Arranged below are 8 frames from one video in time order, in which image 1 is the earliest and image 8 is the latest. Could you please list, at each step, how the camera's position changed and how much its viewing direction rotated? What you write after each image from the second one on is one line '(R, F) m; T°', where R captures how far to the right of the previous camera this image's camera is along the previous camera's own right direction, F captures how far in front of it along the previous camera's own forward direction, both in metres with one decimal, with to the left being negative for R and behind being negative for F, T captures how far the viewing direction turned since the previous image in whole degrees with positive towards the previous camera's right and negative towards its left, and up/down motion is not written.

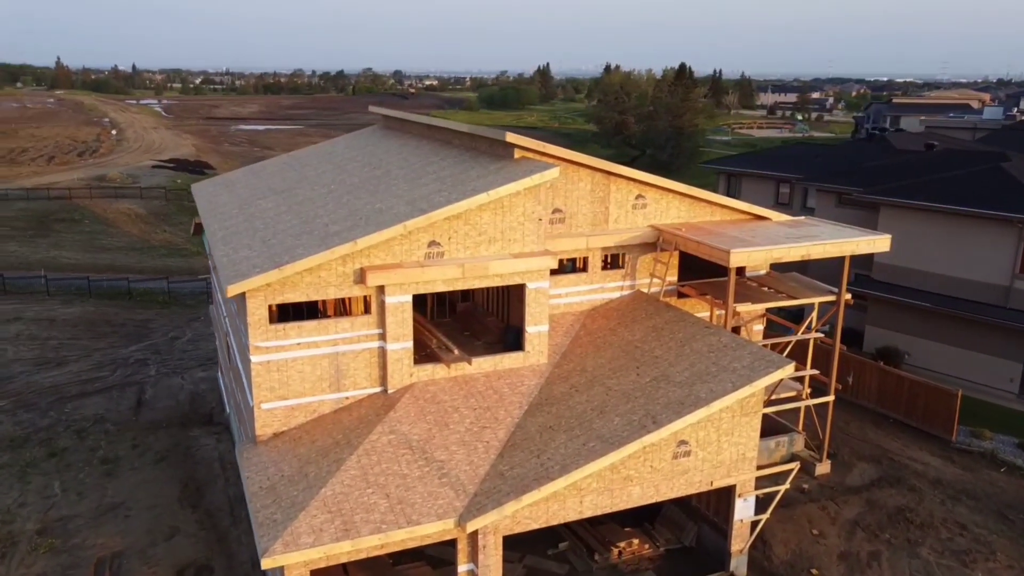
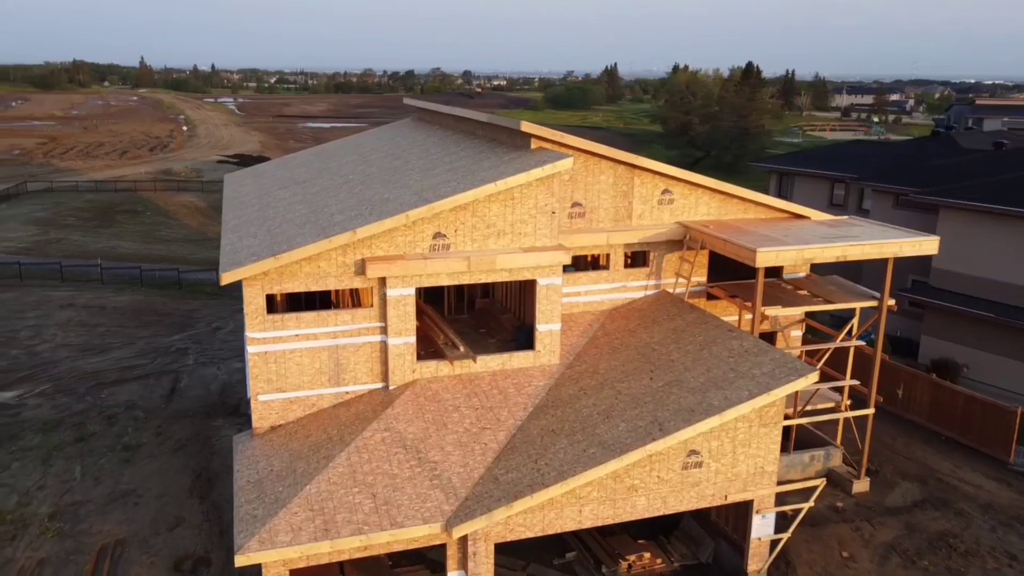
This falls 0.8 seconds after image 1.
(+1.1, +0.8) m; -4°
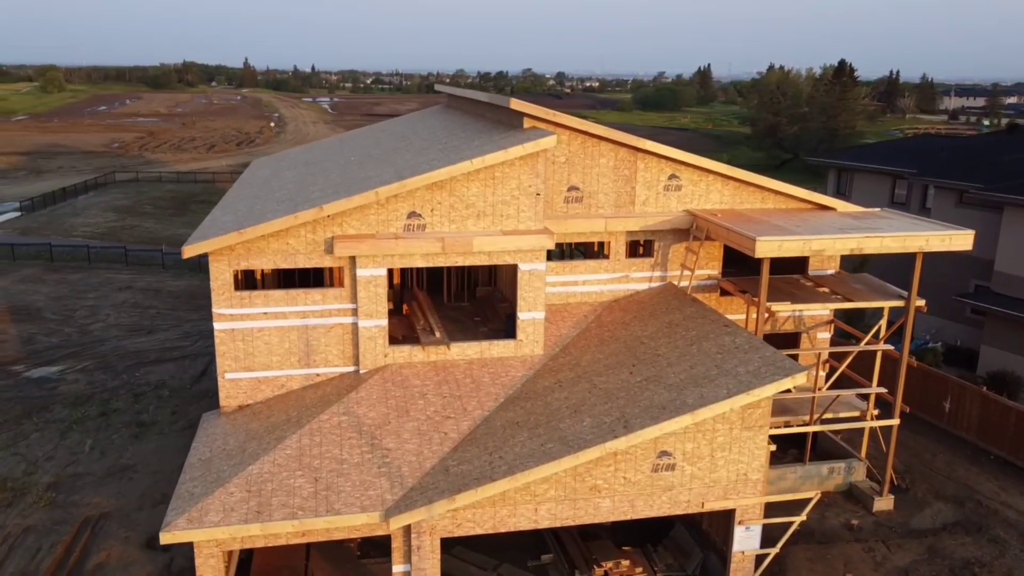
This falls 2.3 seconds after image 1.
(+2.1, +1.0) m; -6°
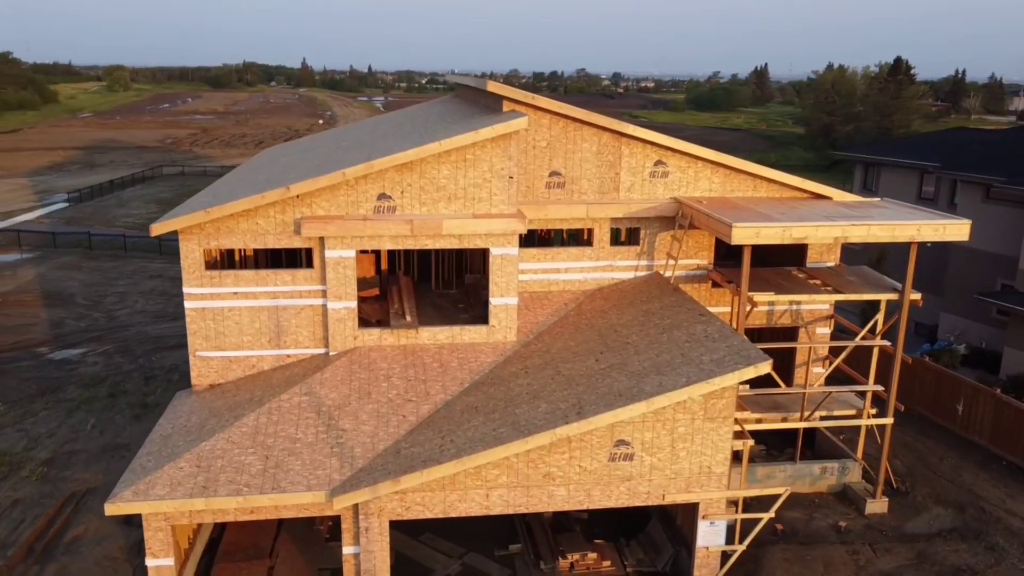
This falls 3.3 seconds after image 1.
(+1.6, +0.3) m; -4°
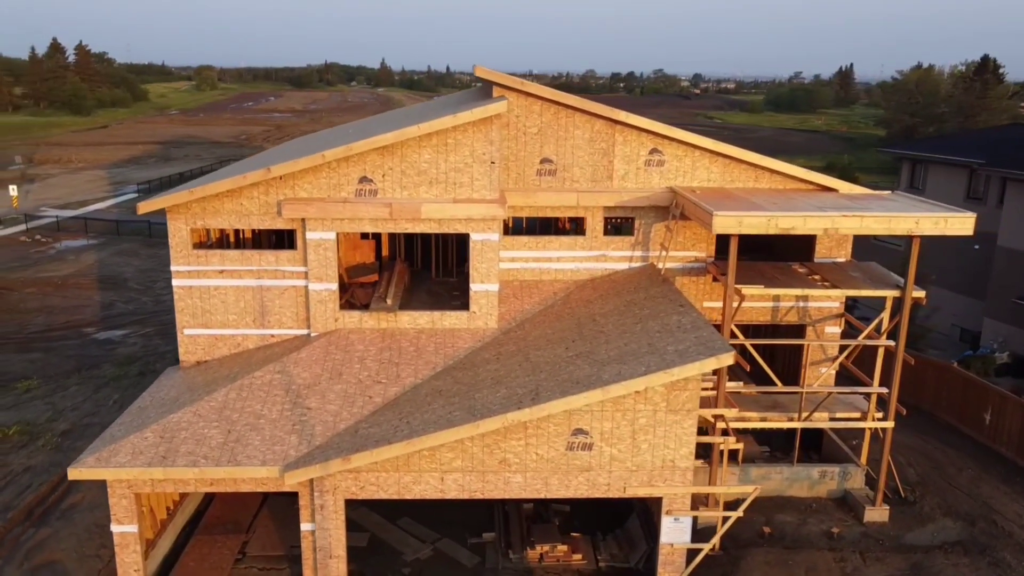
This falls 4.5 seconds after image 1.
(+1.8, +0.2) m; -5°
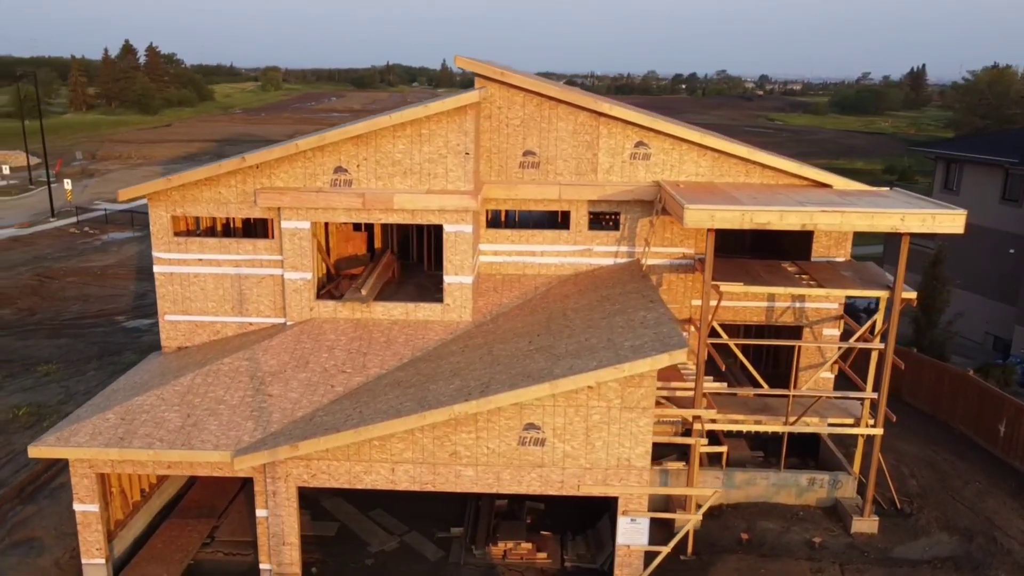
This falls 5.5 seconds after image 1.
(+1.7, +0.3) m; -4°
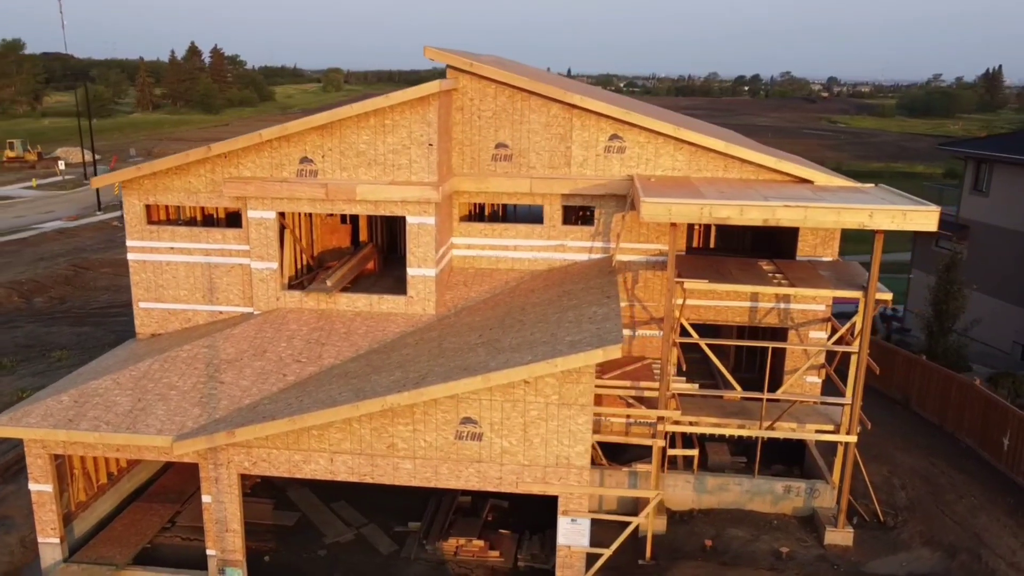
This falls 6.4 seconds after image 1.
(+1.8, +0.3) m; -4°
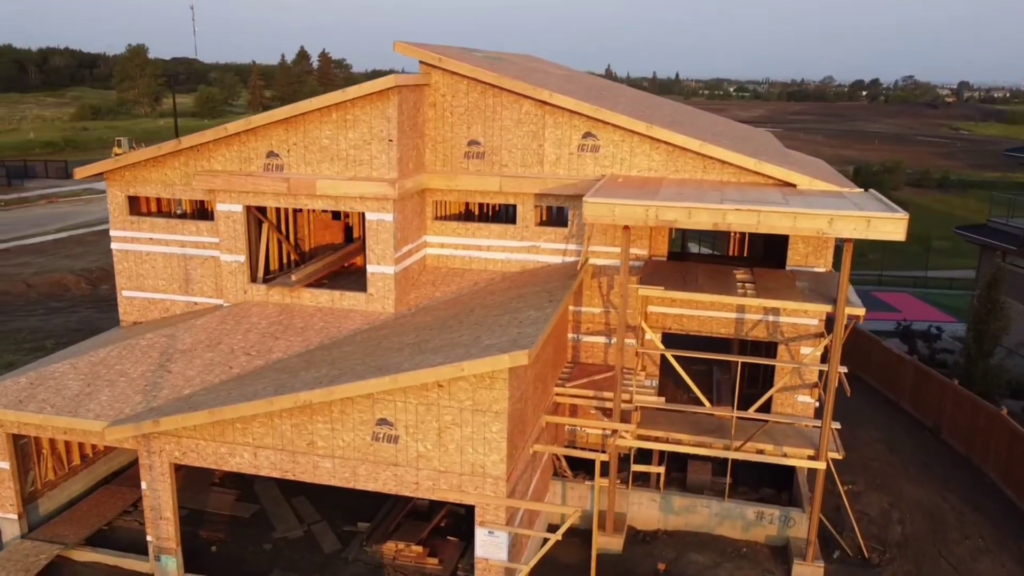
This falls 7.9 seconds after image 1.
(+2.7, +0.6) m; -7°
